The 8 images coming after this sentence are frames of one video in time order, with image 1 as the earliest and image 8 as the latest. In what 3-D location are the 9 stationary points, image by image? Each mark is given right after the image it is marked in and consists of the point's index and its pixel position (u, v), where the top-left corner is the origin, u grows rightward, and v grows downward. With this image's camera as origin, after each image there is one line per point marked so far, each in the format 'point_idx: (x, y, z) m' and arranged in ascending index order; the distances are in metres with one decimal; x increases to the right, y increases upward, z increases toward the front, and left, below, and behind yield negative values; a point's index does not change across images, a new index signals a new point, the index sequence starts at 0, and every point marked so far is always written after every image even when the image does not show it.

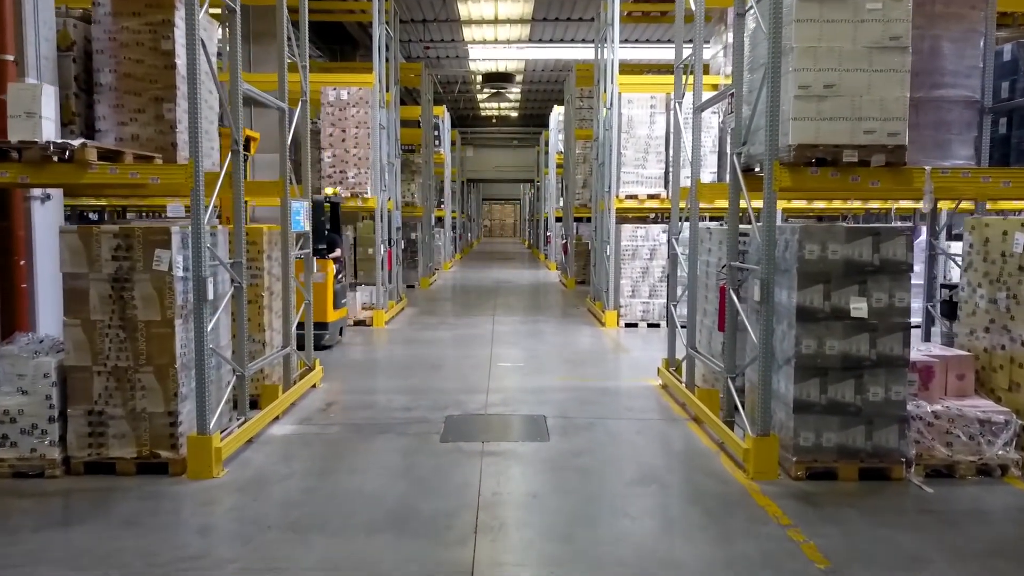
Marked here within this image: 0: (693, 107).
0: (+1.8, +1.8, +6.4) m
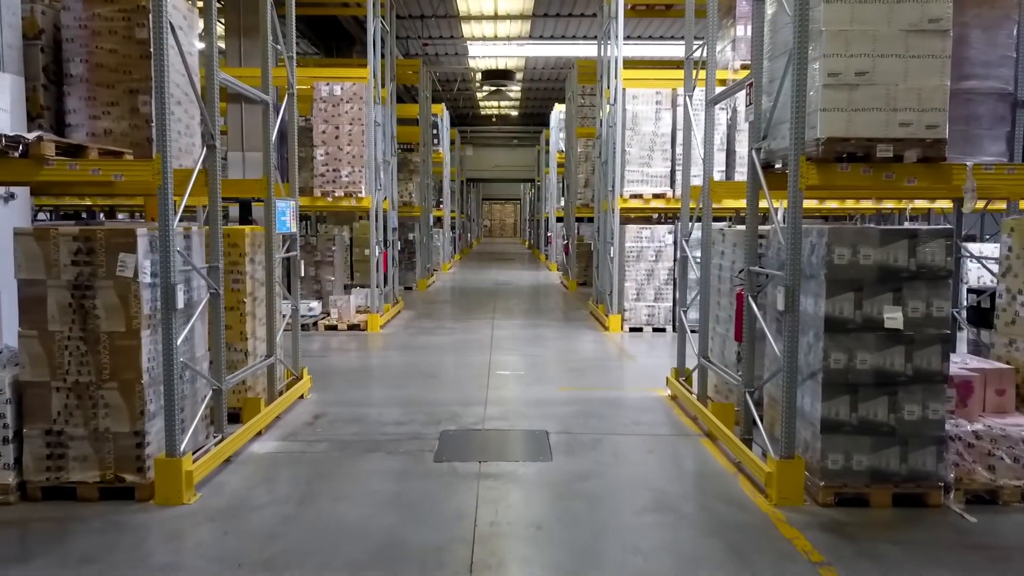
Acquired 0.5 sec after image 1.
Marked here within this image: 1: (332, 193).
0: (+1.8, +1.7, +6.0) m
1: (-2.9, +1.5, +10.3) m
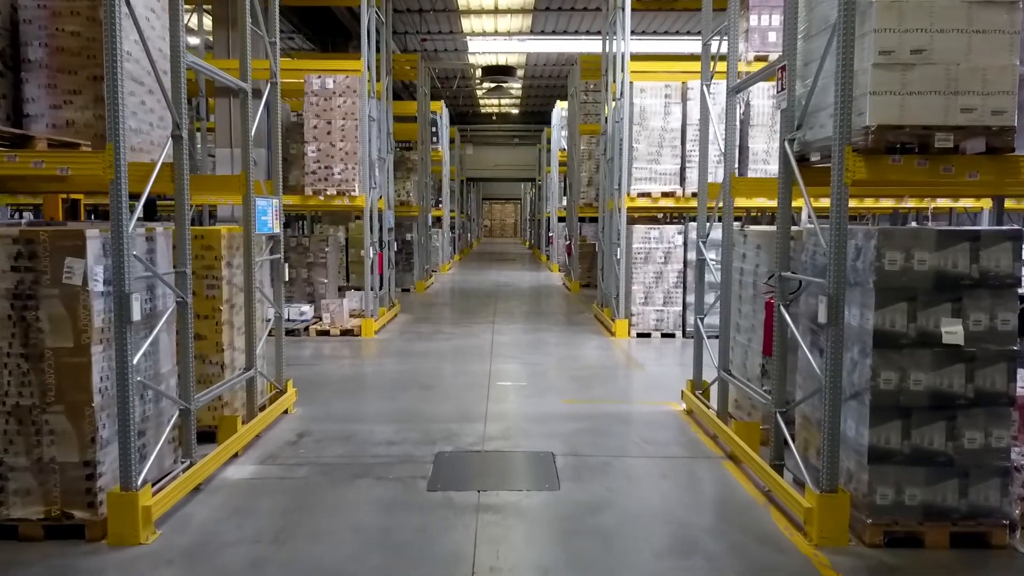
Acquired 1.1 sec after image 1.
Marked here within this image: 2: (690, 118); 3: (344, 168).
0: (+1.8, +1.7, +5.5) m
1: (-2.9, +1.5, +9.8) m
2: (+2.6, +2.5, +9.6) m
3: (-2.6, +1.8, +9.8) m
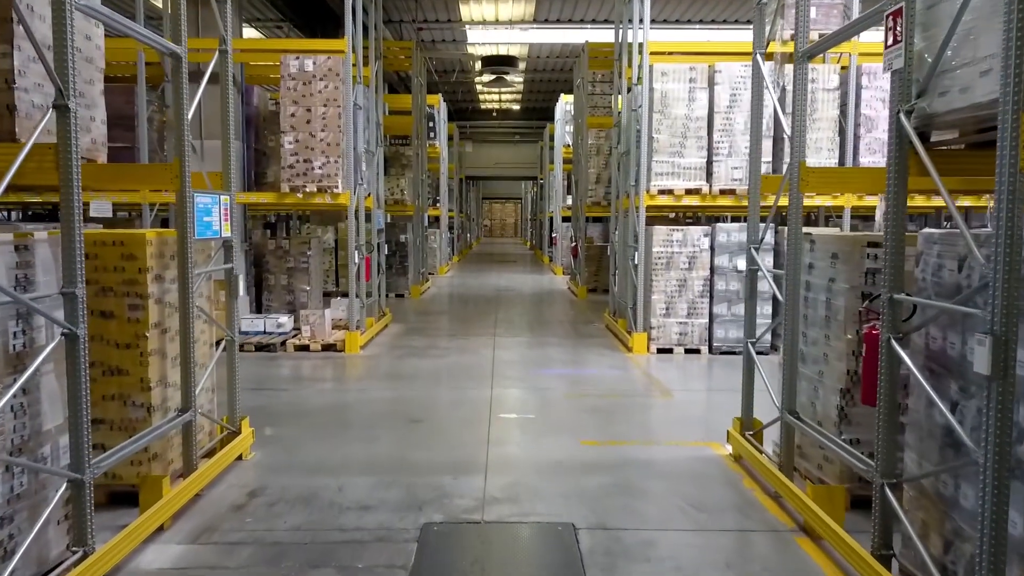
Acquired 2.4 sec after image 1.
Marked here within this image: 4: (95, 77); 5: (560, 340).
0: (+1.9, +1.6, +4.3) m
1: (-2.8, +1.3, +8.6) m
2: (+2.7, +2.4, +8.4) m
3: (-2.5, +1.7, +8.7) m
4: (-3.0, +1.5, +4.7) m
5: (+0.7, -0.8, +9.8) m
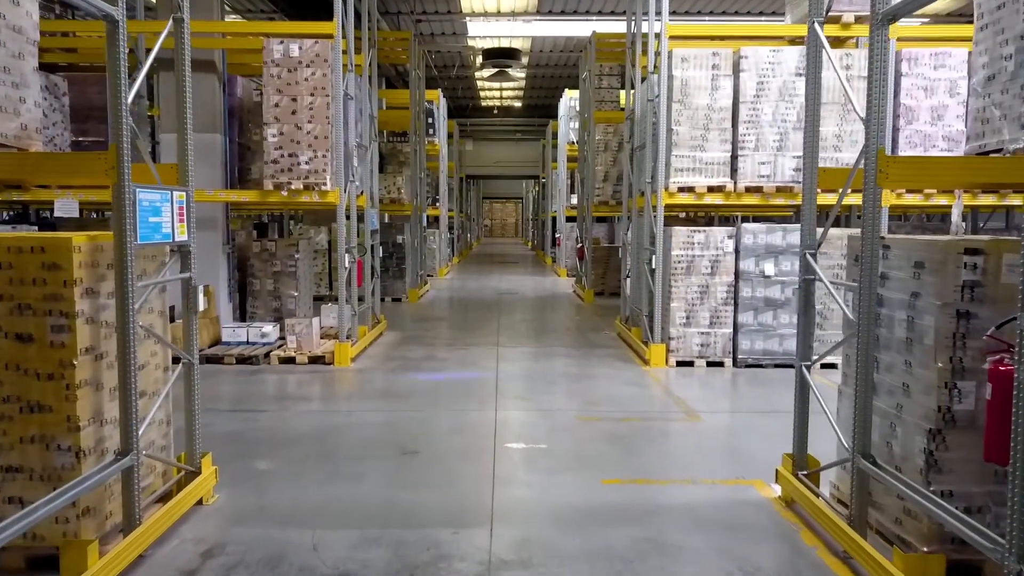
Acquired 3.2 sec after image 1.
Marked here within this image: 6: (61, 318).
0: (+1.9, +1.5, +3.6) m
1: (-2.7, +1.3, +7.9) m
2: (+2.7, +2.3, +7.7) m
3: (-2.4, +1.6, +7.9) m
4: (-3.0, +1.4, +3.9) m
5: (+0.8, -0.9, +9.0) m
6: (-2.2, -0.2, +3.2) m
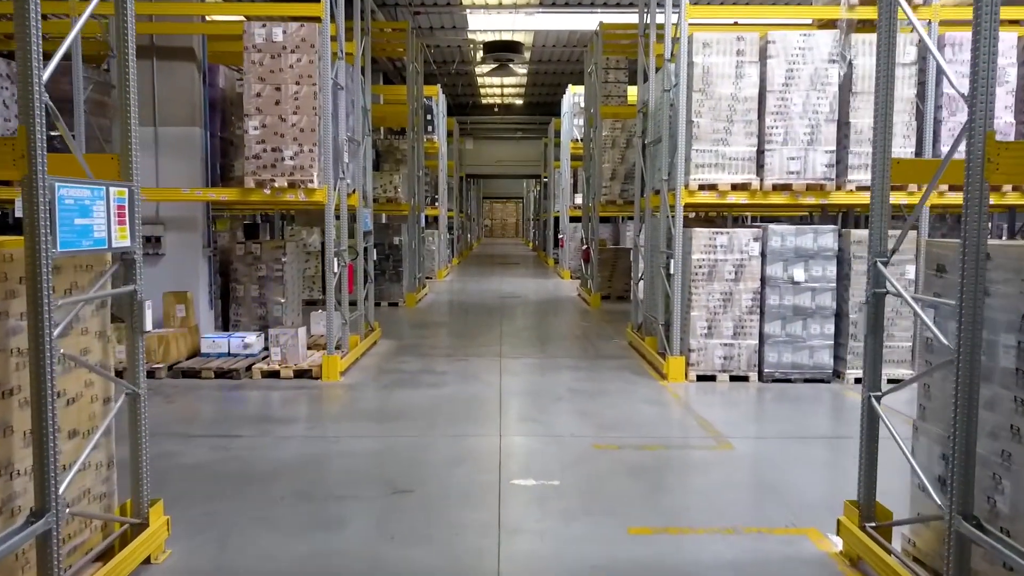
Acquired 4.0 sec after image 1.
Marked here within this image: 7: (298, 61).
0: (+2.0, +1.4, +2.9) m
1: (-2.7, +1.2, +7.2) m
2: (+2.8, +2.2, +7.0) m
3: (-2.4, +1.5, +7.2) m
4: (-2.9, +1.4, +3.2) m
5: (+0.8, -1.0, +8.3) m
6: (-2.2, -0.2, +2.5) m
7: (-2.4, +2.5, +7.1) m
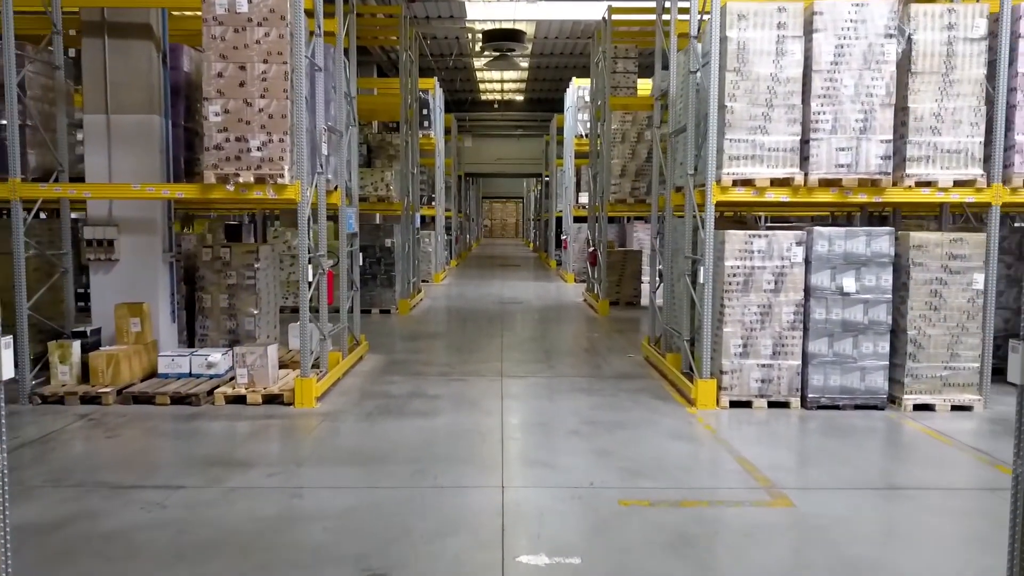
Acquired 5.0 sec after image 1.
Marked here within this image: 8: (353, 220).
0: (+2.0, +1.3, +1.9) m
1: (-2.7, +1.1, +6.2) m
2: (+2.8, +2.1, +6.0) m
3: (-2.4, +1.4, +6.2) m
4: (-2.9, +1.2, +2.2) m
5: (+0.9, -1.1, +7.3) m
6: (-2.2, -0.4, +1.5) m
7: (-2.3, +2.4, +6.1) m
8: (-2.0, +0.8, +8.0) m
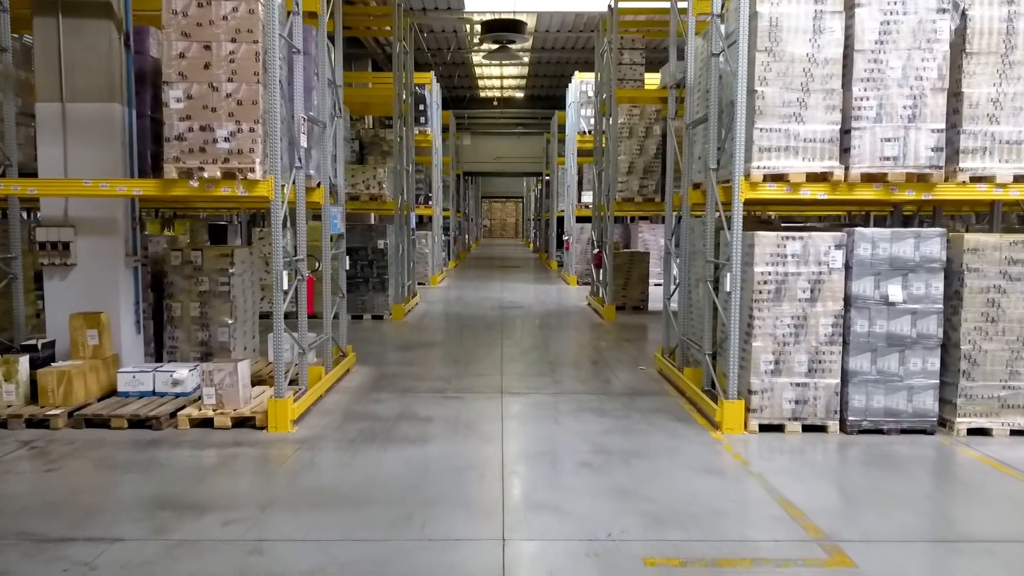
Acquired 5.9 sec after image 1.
0: (+2.0, +1.2, +1.2) m
1: (-2.6, +1.0, +5.4) m
2: (+2.8, +2.0, +5.3) m
3: (-2.3, +1.3, +5.5) m
4: (-2.9, +1.2, +1.5) m
5: (+0.9, -1.1, +6.6) m
6: (-2.1, -0.4, +0.8) m
7: (-2.3, +2.3, +5.4) m
8: (-2.0, +0.8, +7.3) m
